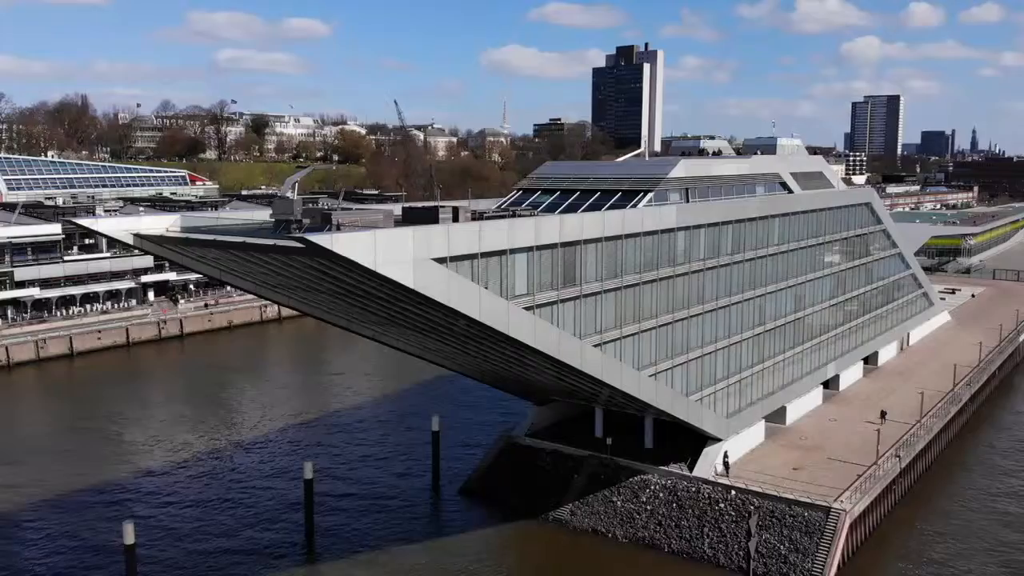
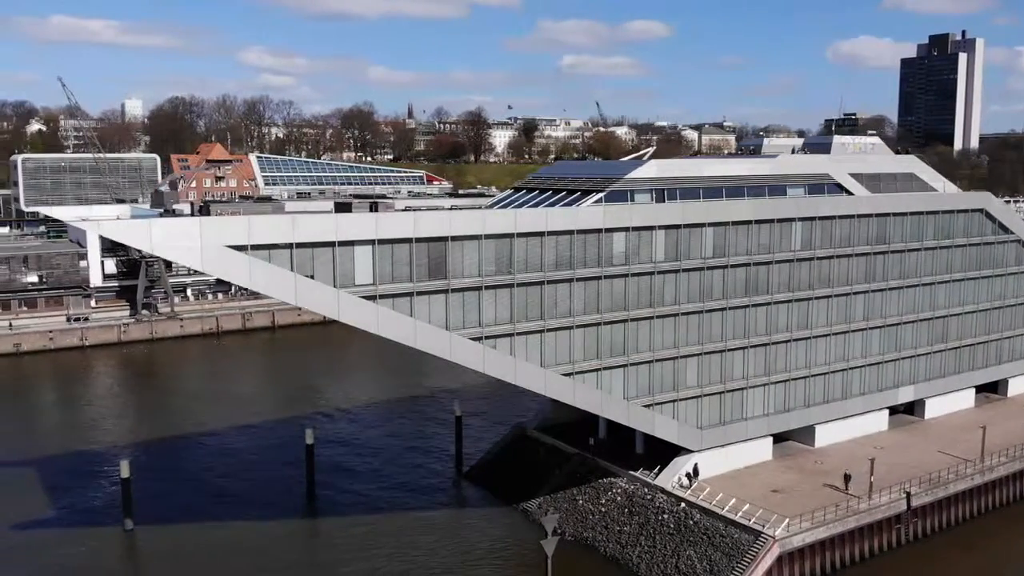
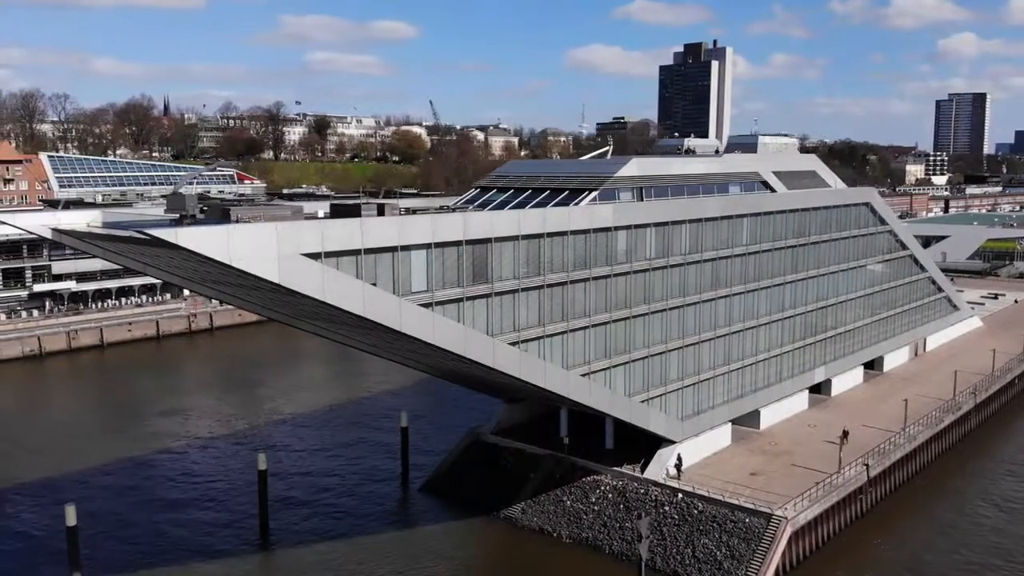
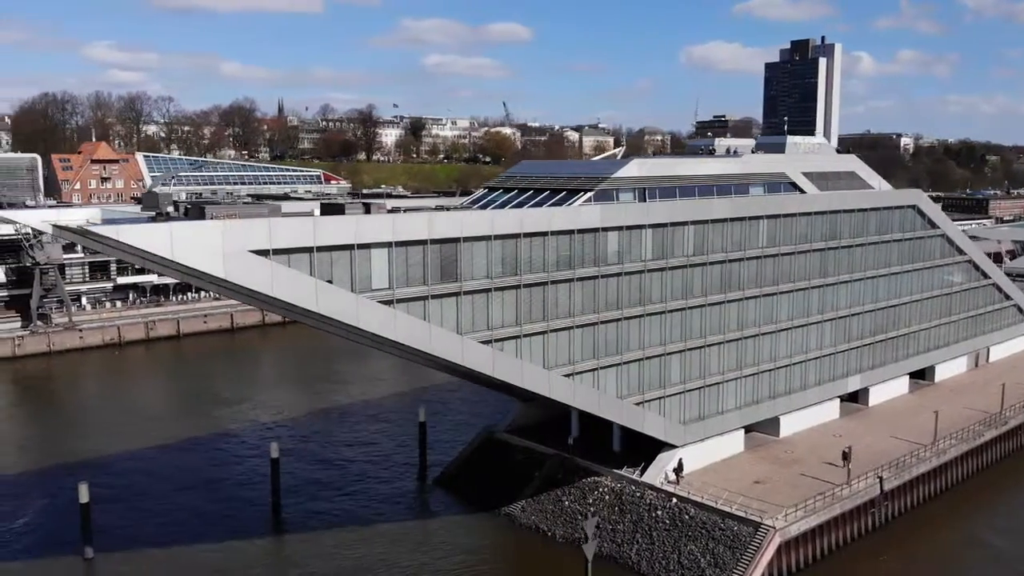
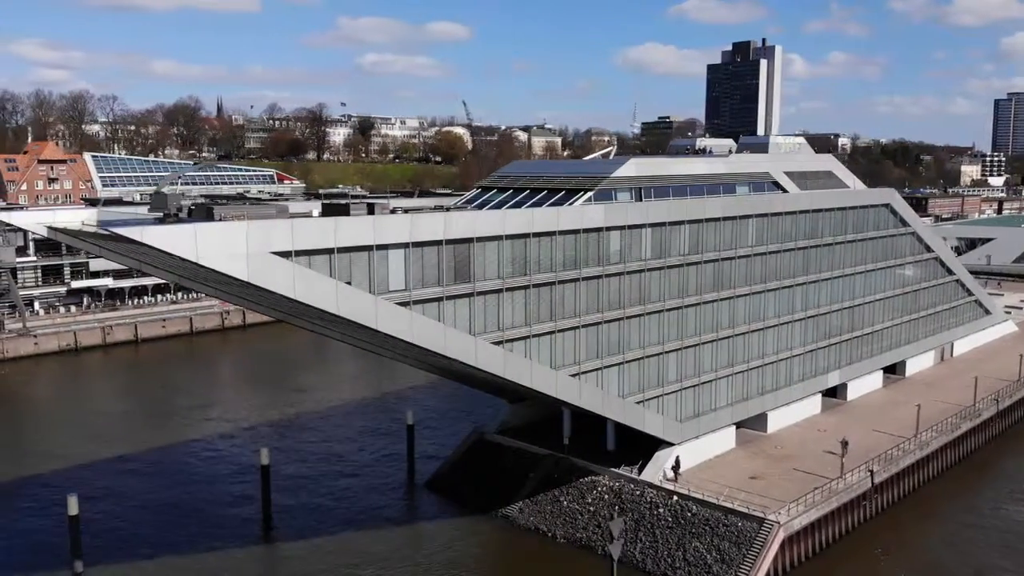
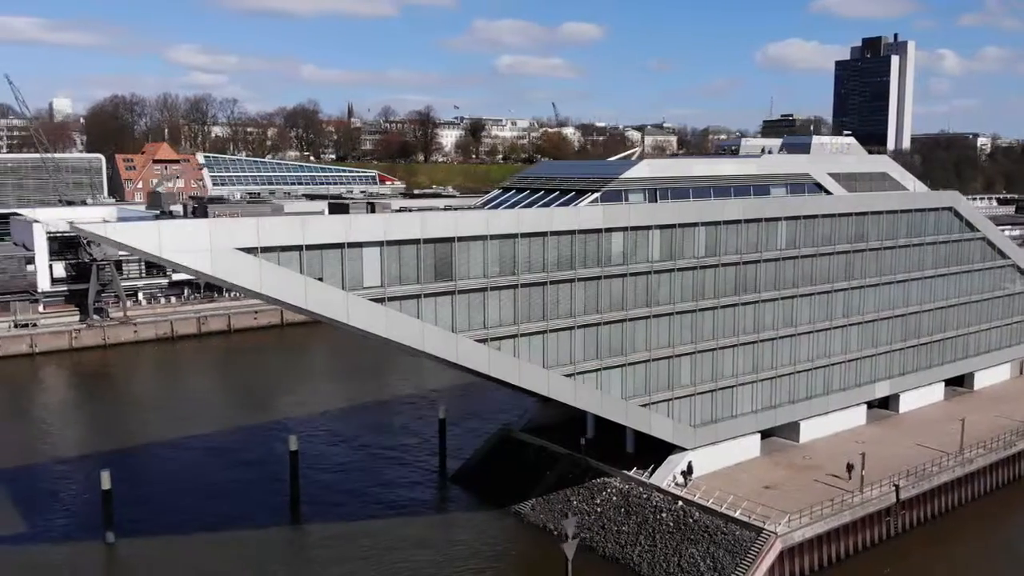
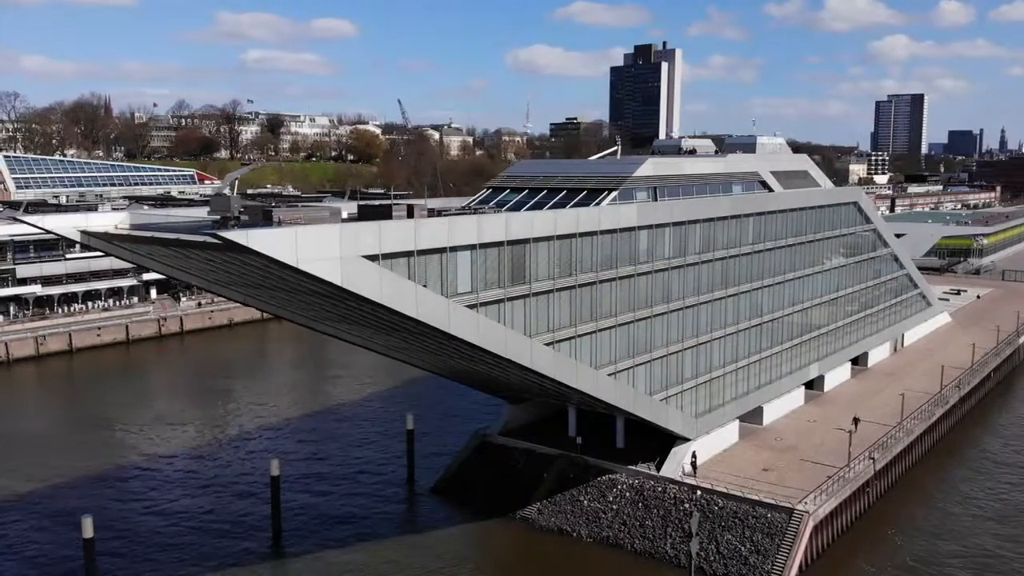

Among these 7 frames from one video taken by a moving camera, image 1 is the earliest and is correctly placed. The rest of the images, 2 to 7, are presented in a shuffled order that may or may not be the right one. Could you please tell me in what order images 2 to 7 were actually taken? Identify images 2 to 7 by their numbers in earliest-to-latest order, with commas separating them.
7, 3, 5, 4, 6, 2
